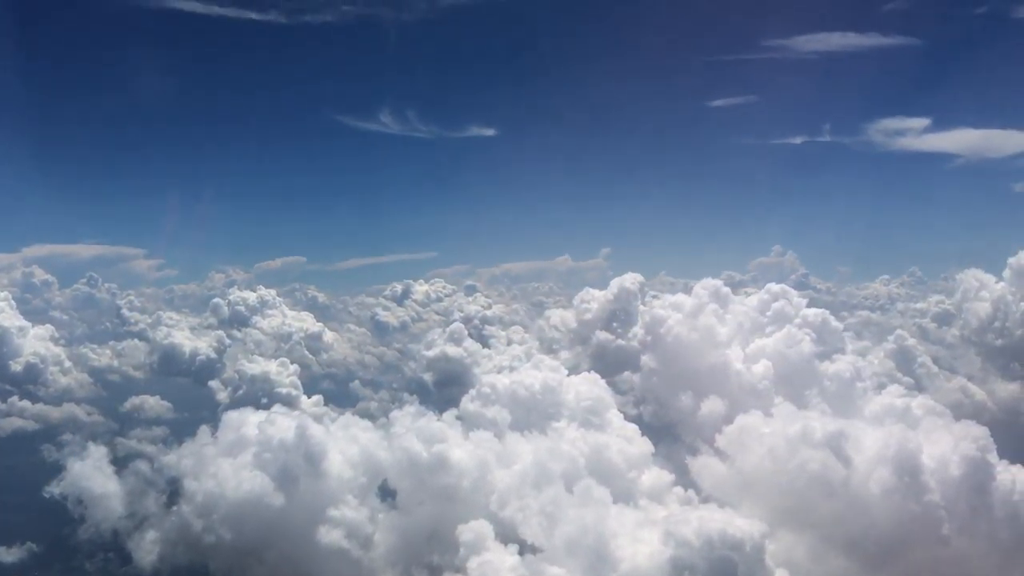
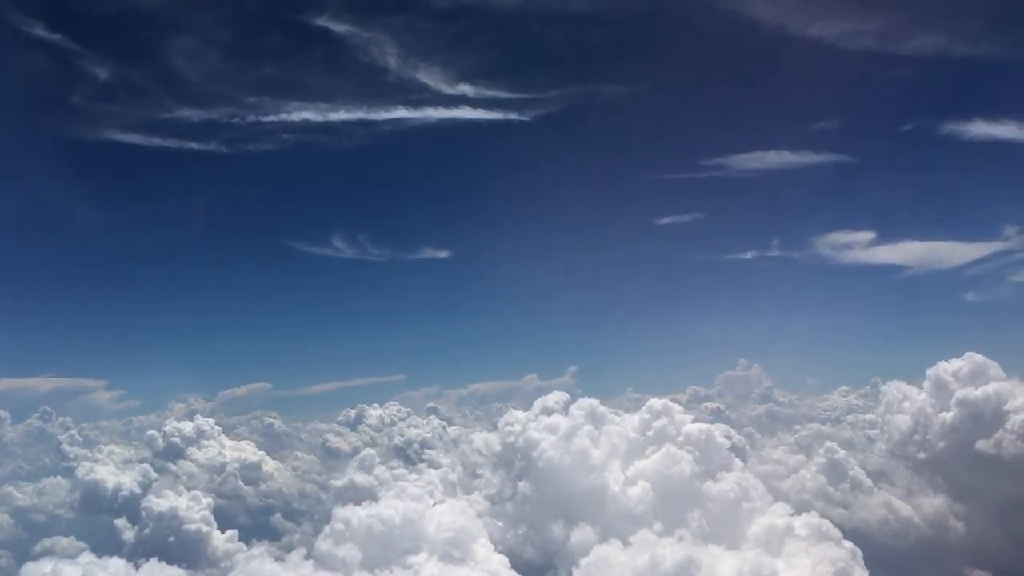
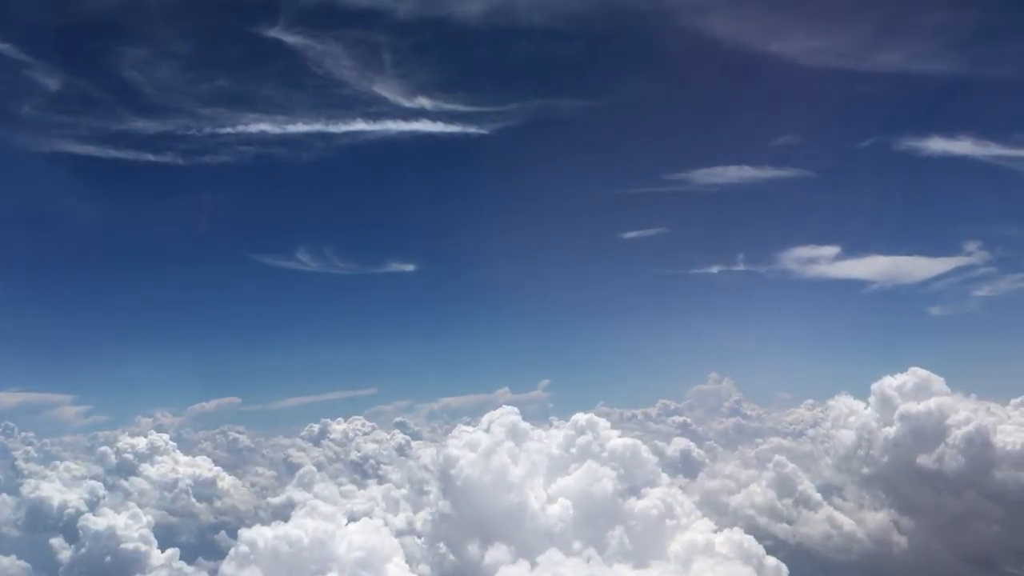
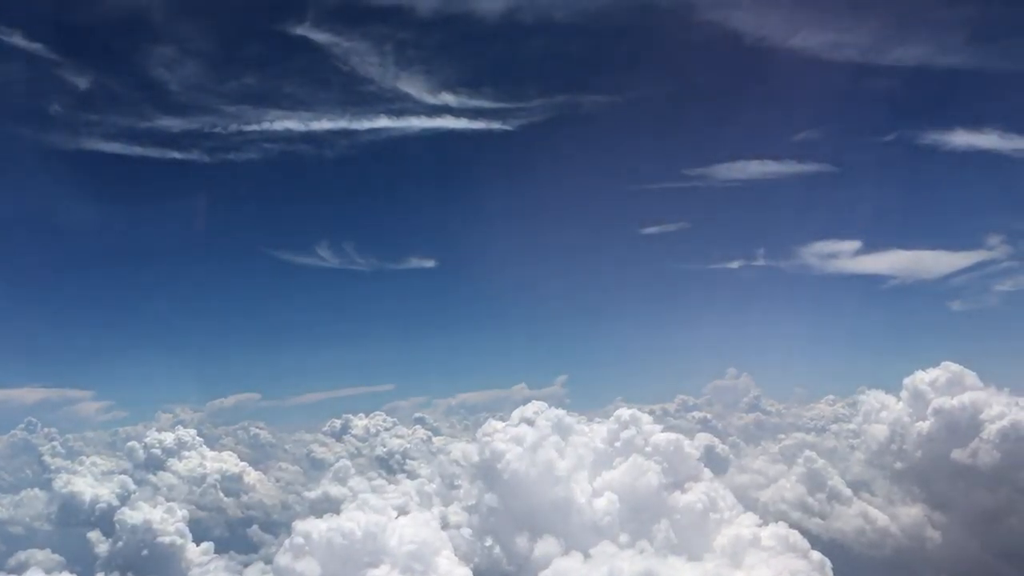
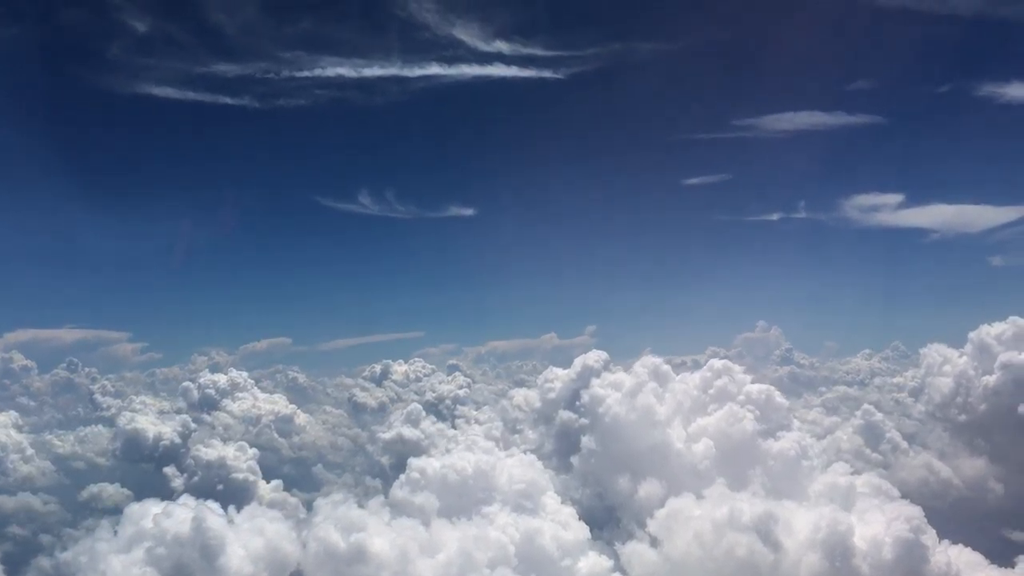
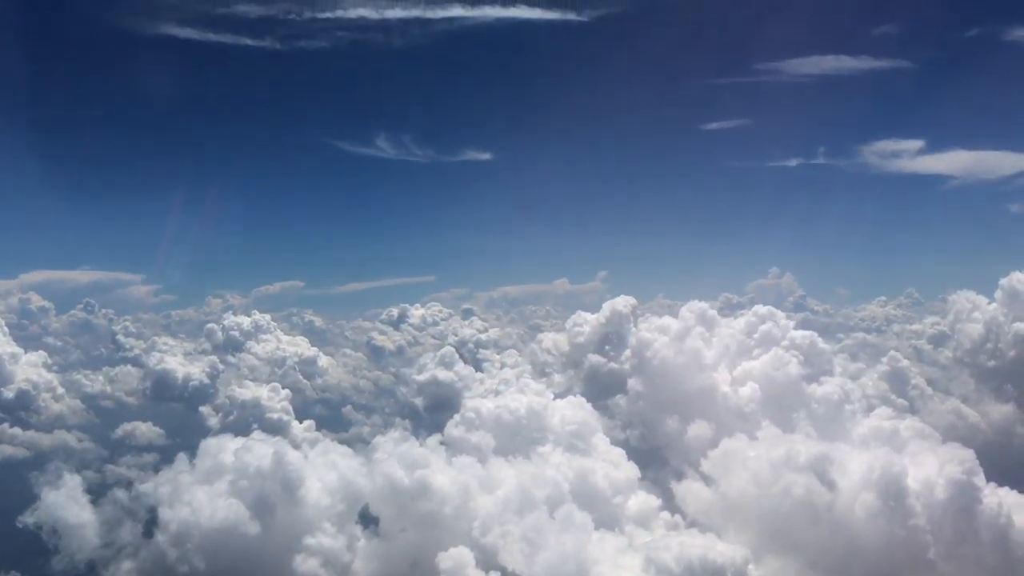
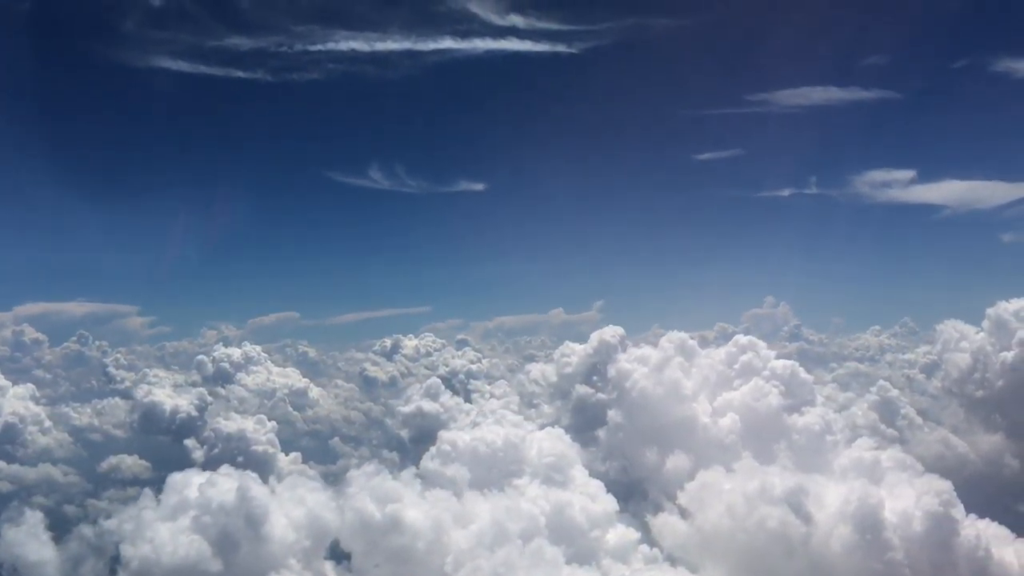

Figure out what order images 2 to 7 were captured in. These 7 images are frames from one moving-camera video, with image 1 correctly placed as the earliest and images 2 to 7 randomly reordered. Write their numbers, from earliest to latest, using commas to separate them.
6, 7, 5, 2, 4, 3
